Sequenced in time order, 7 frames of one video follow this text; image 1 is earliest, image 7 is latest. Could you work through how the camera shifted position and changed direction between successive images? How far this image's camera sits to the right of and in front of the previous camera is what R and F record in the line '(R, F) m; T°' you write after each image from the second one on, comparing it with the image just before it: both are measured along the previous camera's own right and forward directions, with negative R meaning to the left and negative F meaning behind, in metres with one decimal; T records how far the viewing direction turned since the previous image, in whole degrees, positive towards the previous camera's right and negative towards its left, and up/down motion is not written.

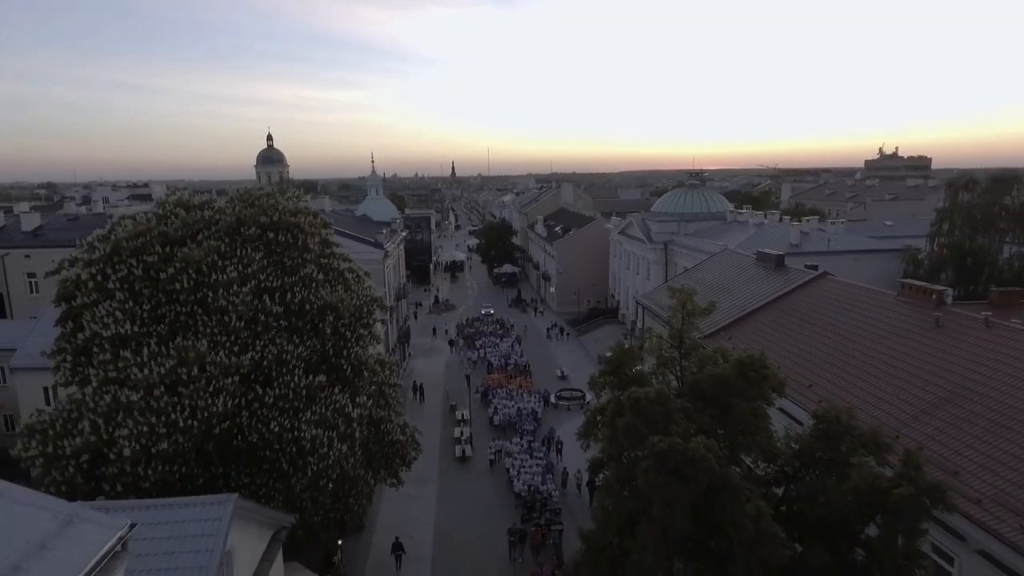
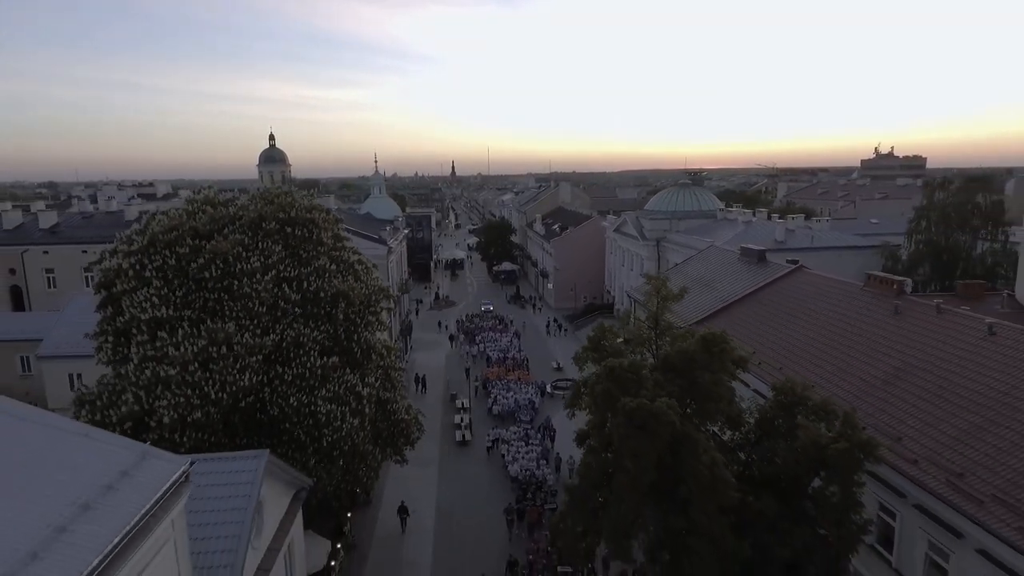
(+0.1, -1.7) m; 0°
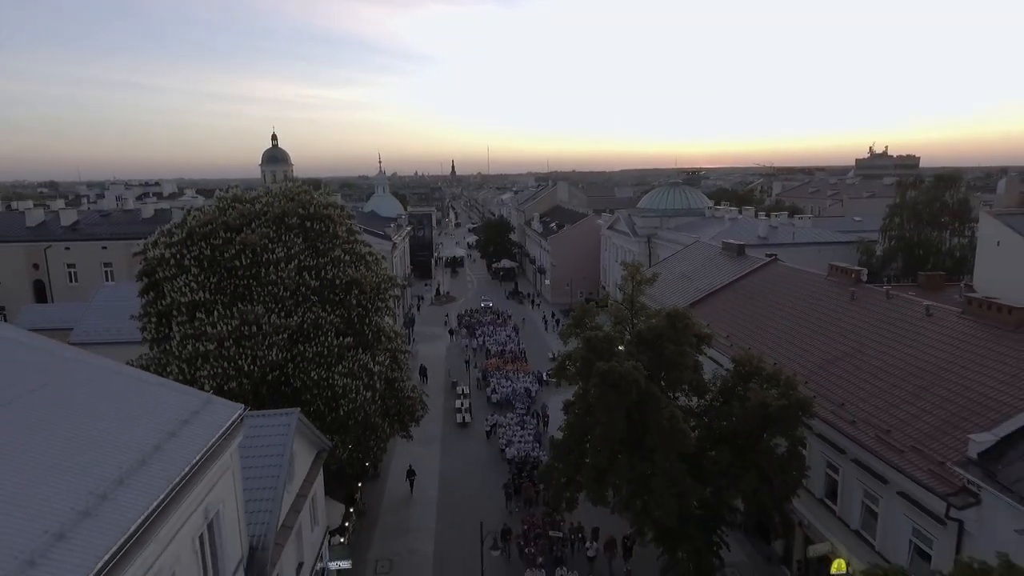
(+0.1, -2.2) m; 0°
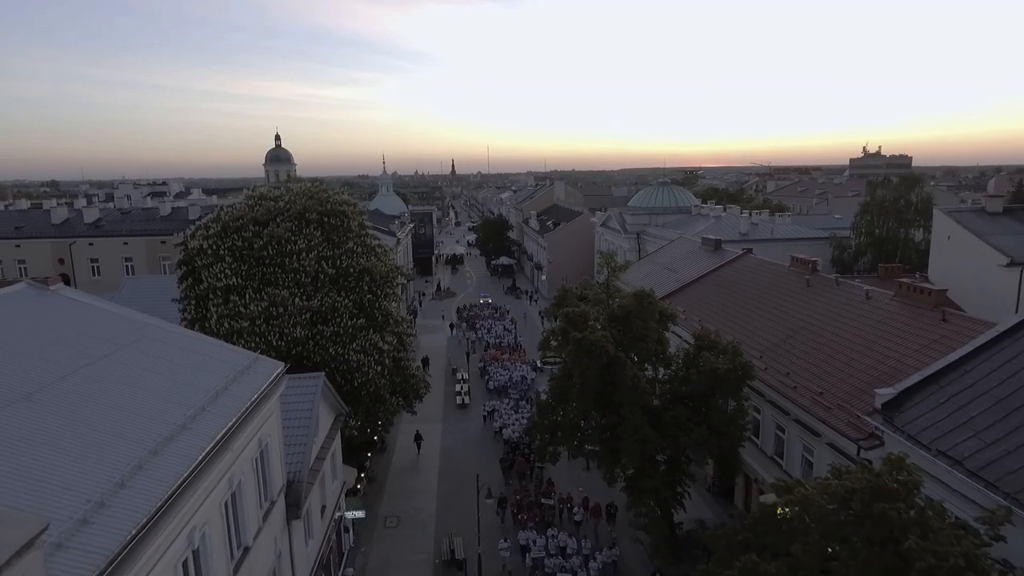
(+0.2, -2.8) m; 0°
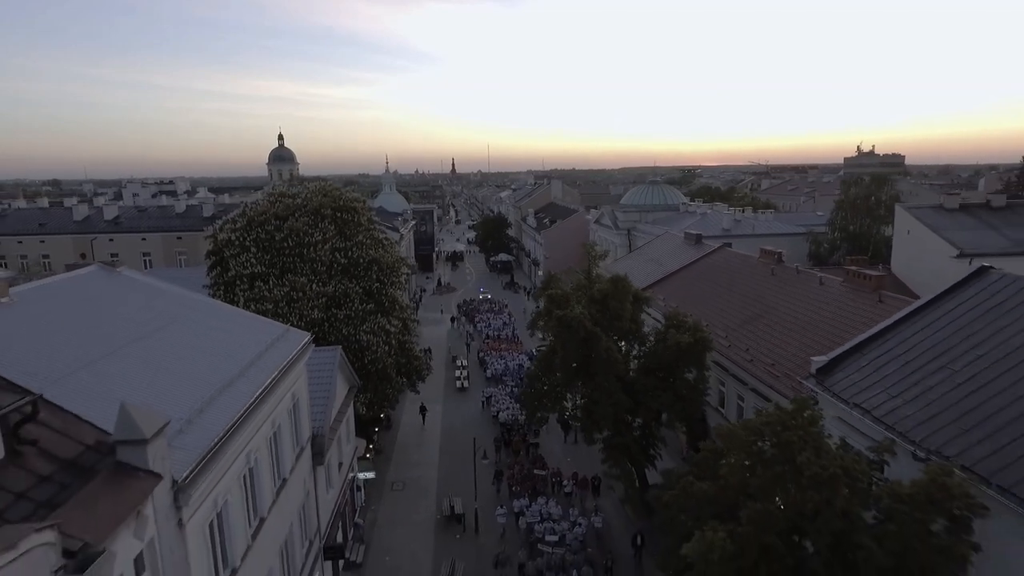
(+0.2, -2.7) m; 0°
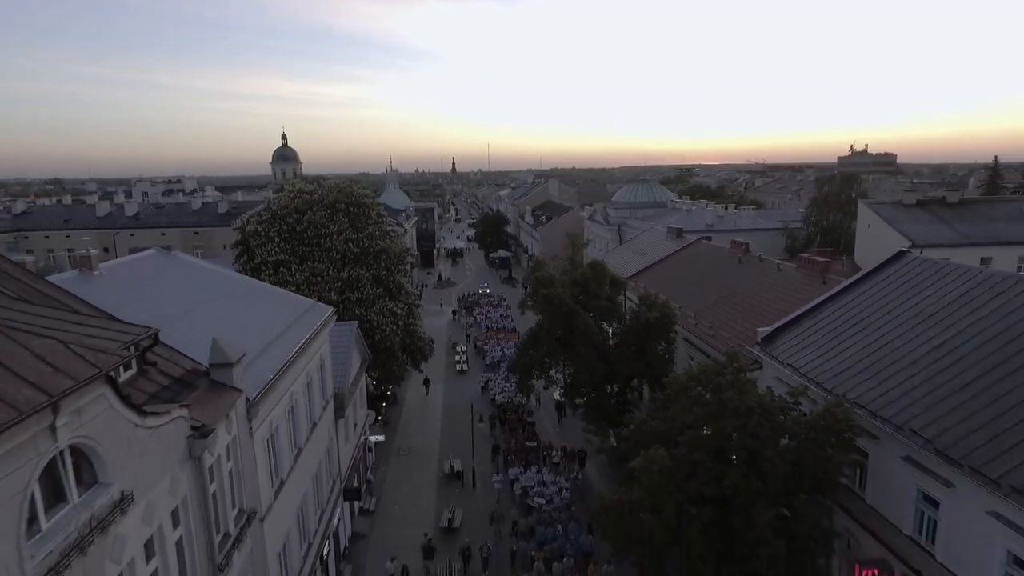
(+0.2, -3.2) m; 0°
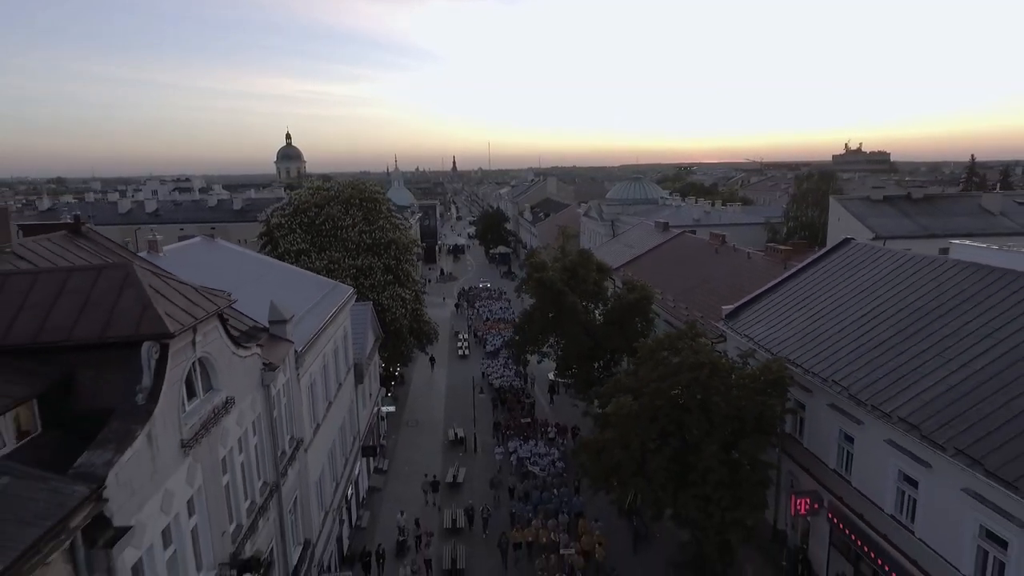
(+0.1, -3.1) m; 0°
